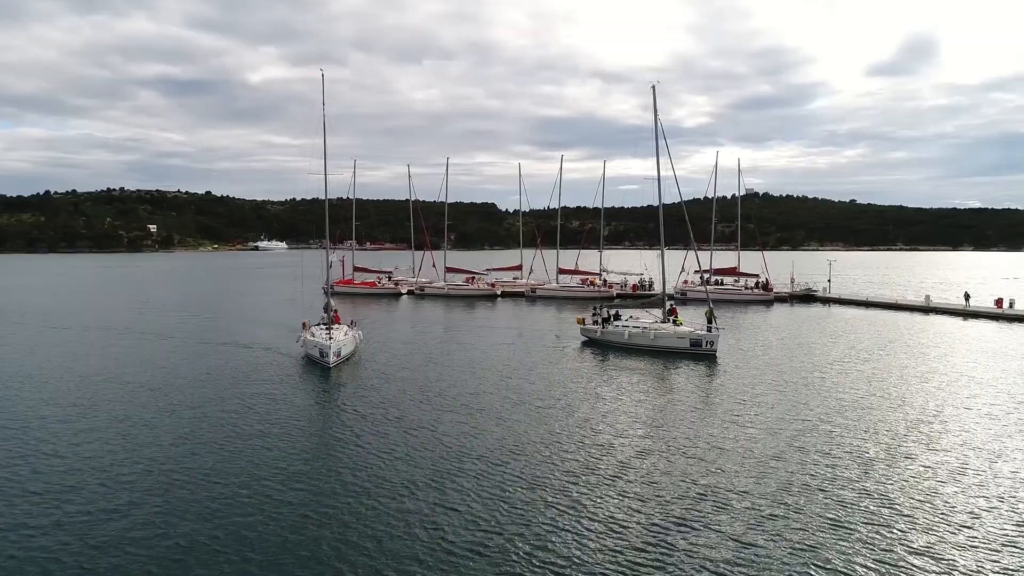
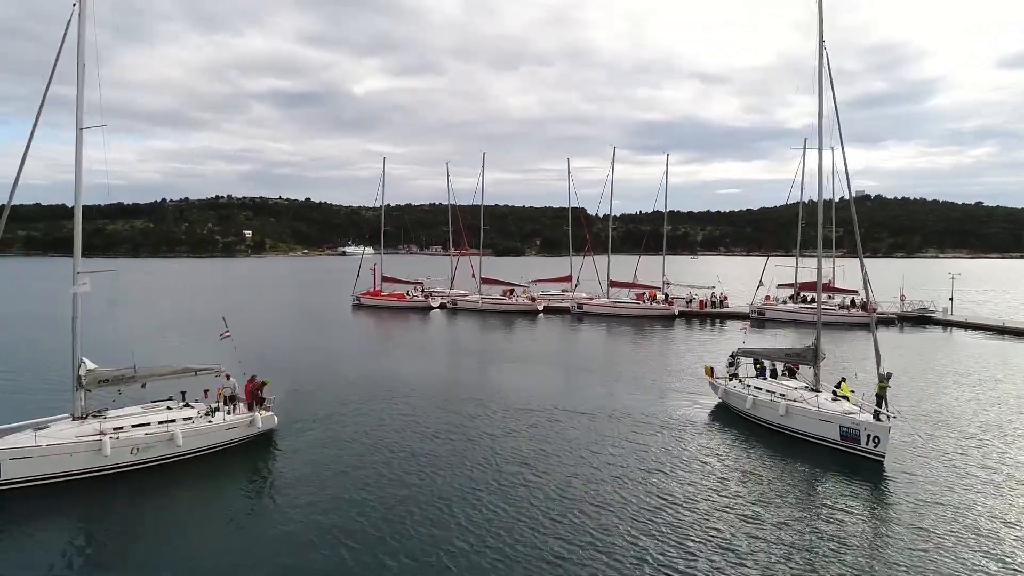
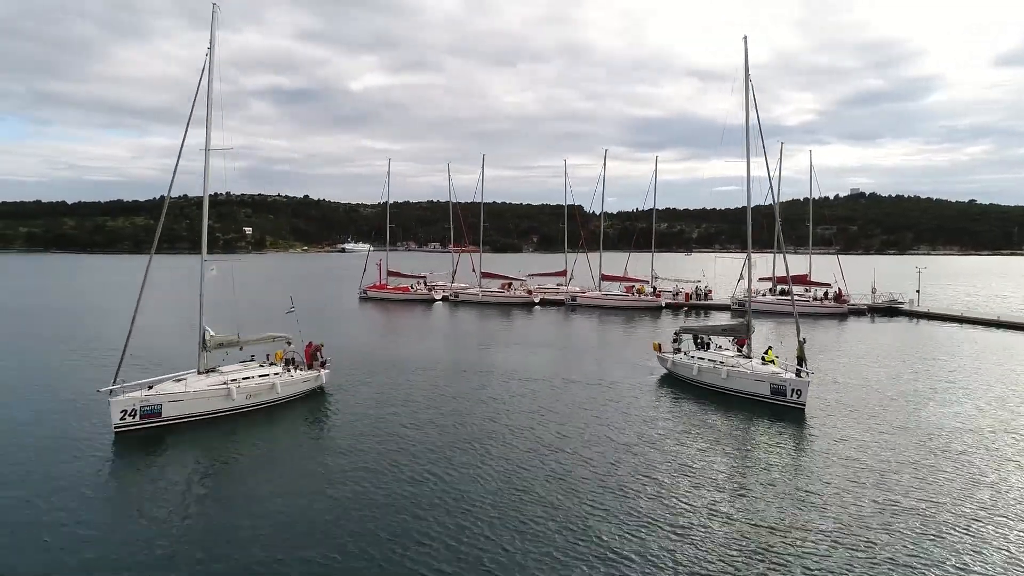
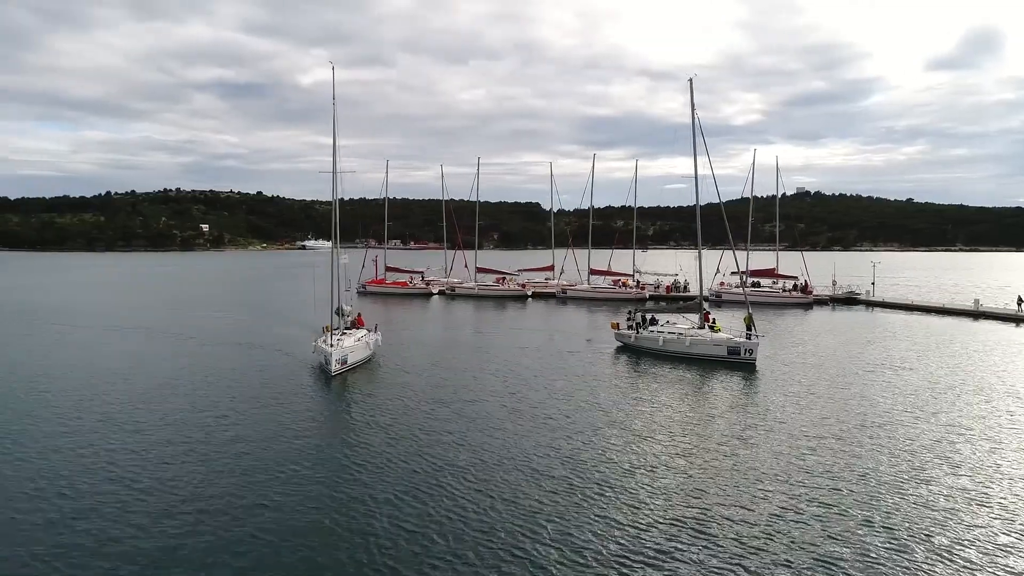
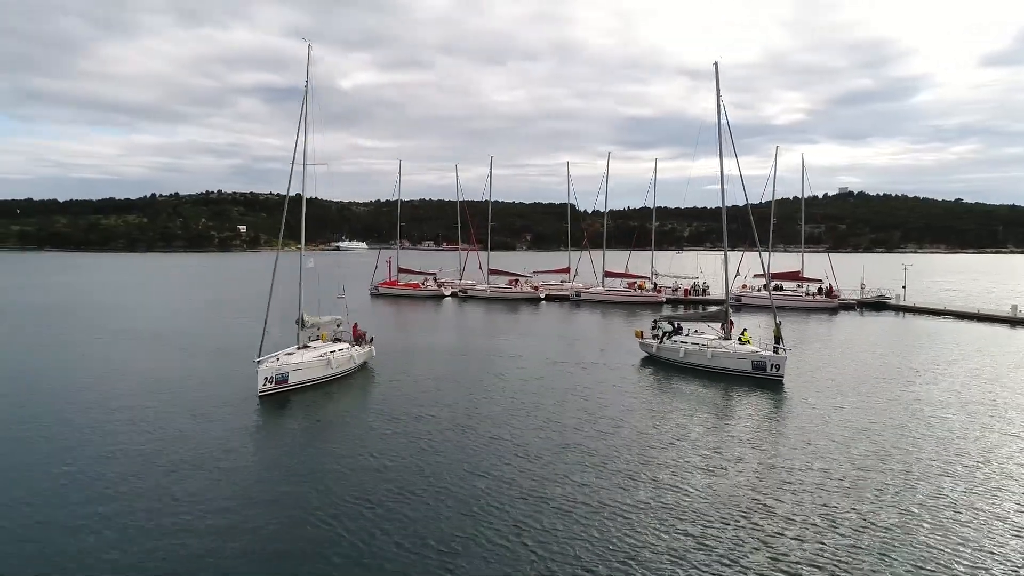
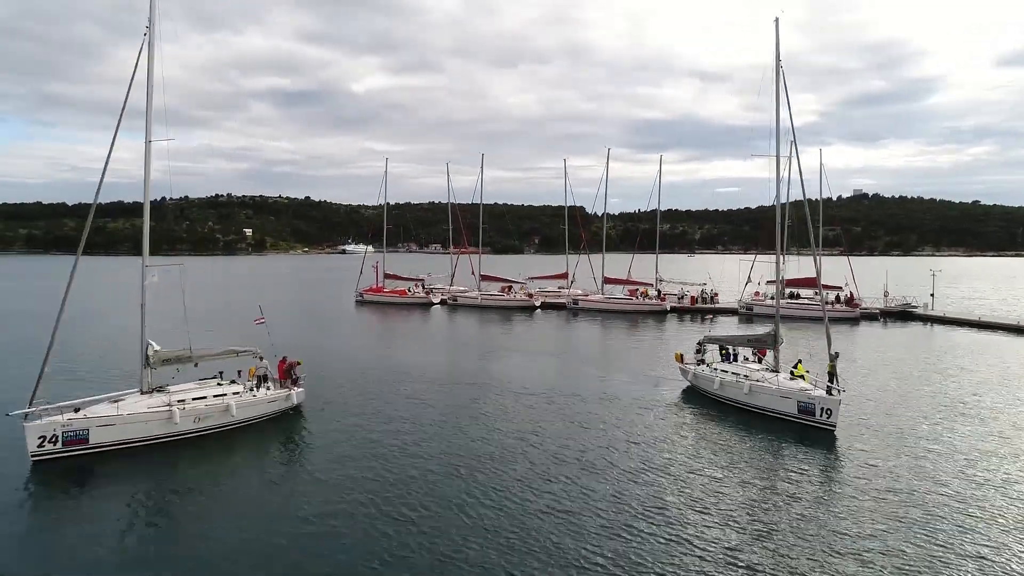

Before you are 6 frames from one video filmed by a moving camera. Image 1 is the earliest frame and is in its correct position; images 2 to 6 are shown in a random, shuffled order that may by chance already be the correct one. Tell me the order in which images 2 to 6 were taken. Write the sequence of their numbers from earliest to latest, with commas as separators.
4, 5, 3, 6, 2
